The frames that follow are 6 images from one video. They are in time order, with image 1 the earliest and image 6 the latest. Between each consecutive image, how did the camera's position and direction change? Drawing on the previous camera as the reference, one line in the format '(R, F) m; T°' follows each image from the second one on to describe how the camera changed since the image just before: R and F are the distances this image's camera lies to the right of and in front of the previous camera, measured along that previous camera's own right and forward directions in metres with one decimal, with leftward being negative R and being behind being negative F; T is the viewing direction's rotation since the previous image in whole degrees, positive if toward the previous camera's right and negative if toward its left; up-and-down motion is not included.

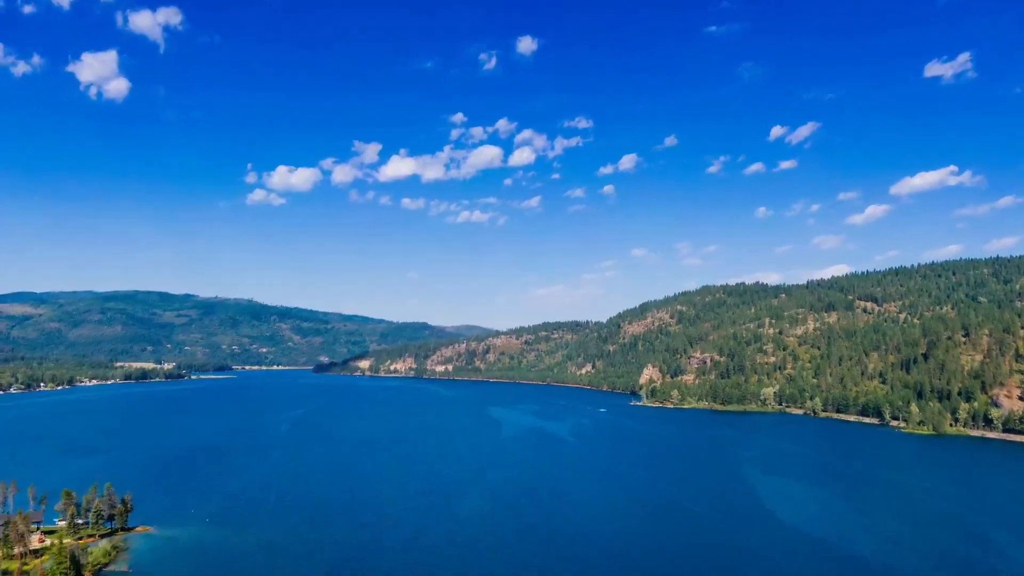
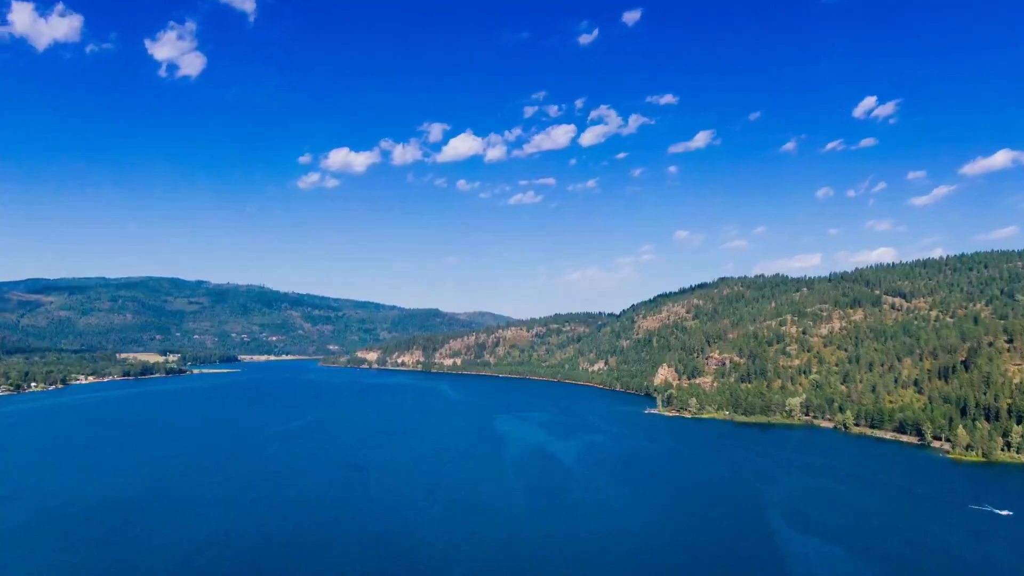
(+1.4, +10.7) m; -1°
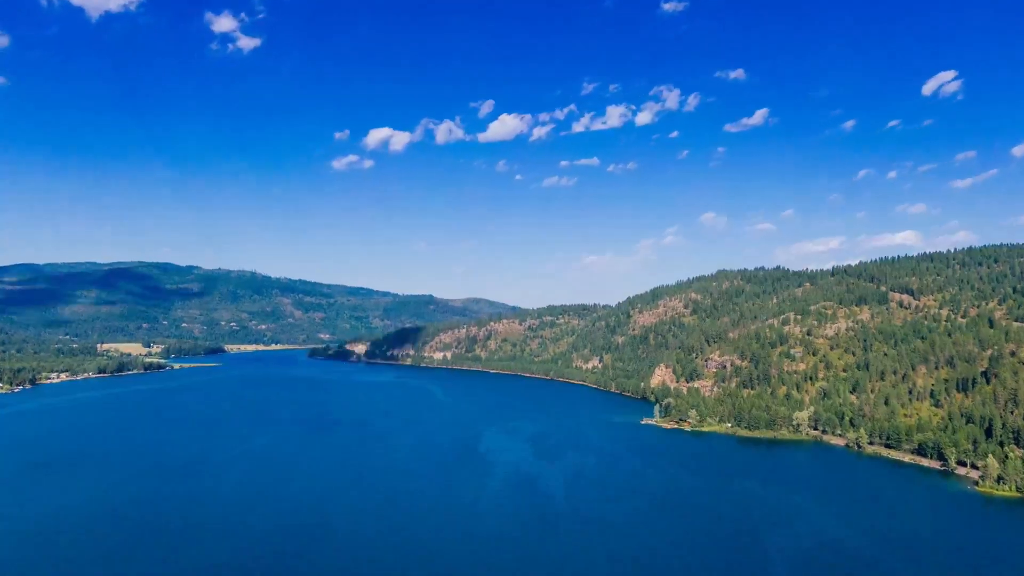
(+1.9, +11.8) m; 0°
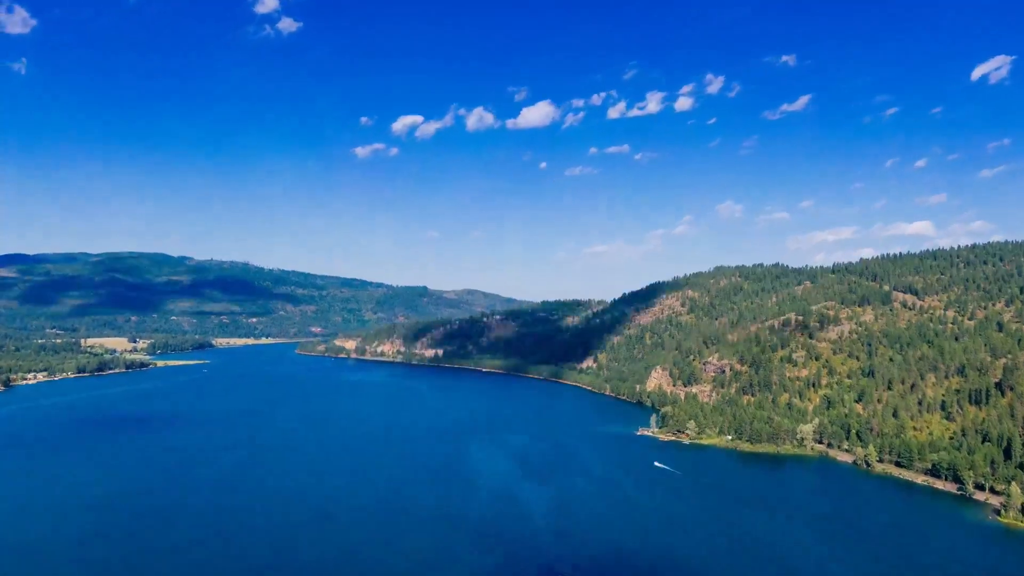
(+1.4, +8.3) m; 0°
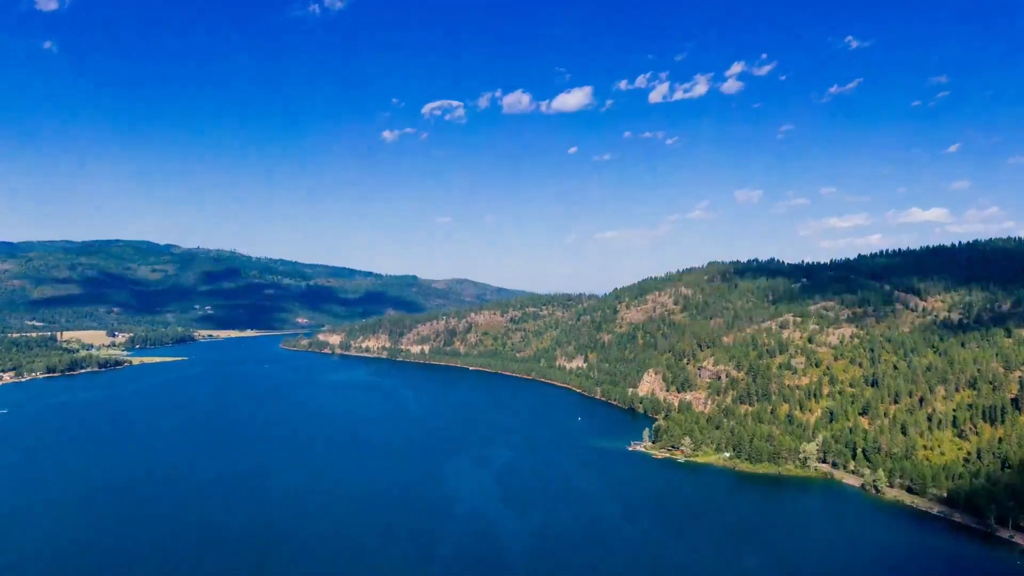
(+1.6, +10.1) m; +1°
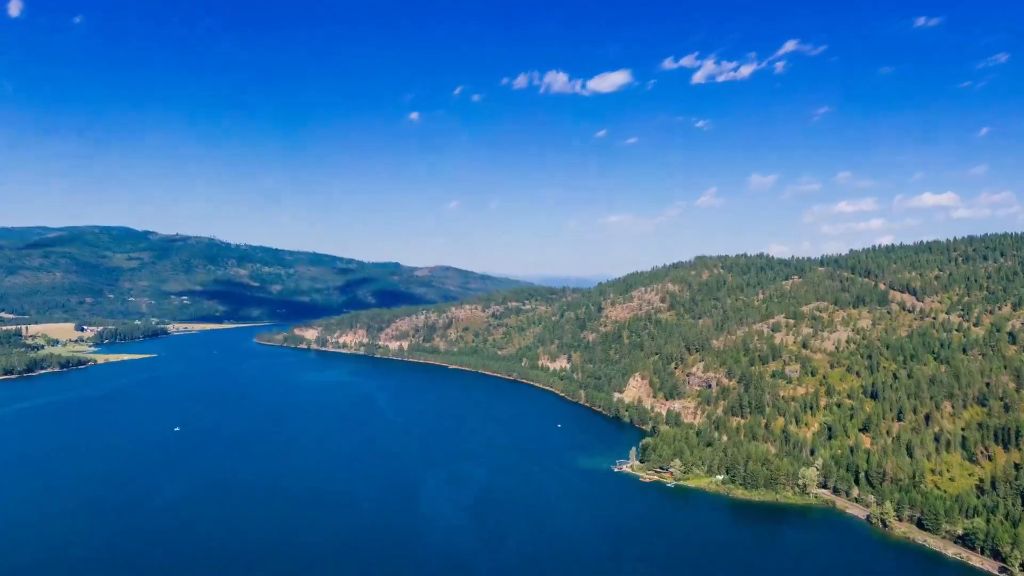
(+2.3, +11.9) m; +1°
